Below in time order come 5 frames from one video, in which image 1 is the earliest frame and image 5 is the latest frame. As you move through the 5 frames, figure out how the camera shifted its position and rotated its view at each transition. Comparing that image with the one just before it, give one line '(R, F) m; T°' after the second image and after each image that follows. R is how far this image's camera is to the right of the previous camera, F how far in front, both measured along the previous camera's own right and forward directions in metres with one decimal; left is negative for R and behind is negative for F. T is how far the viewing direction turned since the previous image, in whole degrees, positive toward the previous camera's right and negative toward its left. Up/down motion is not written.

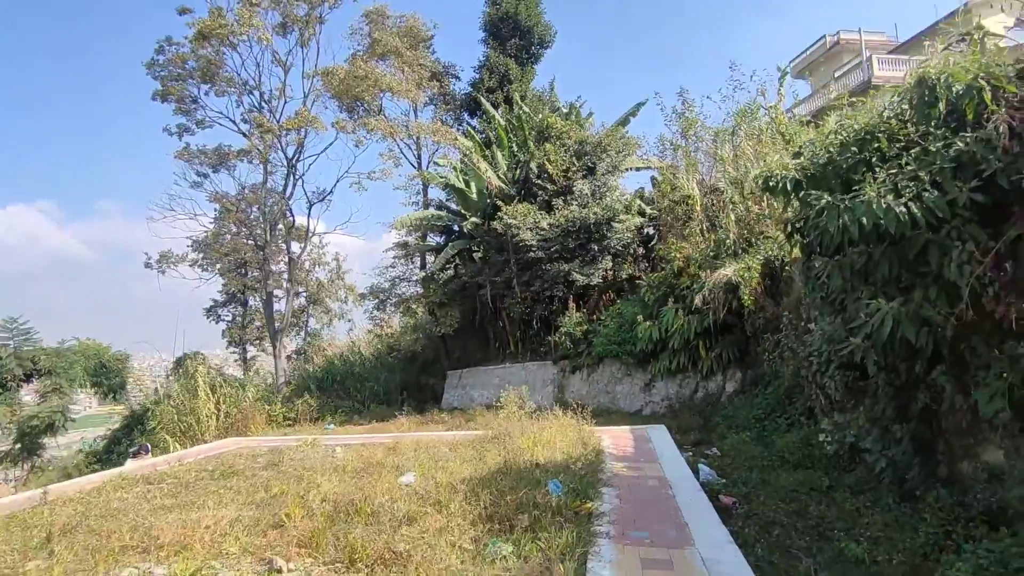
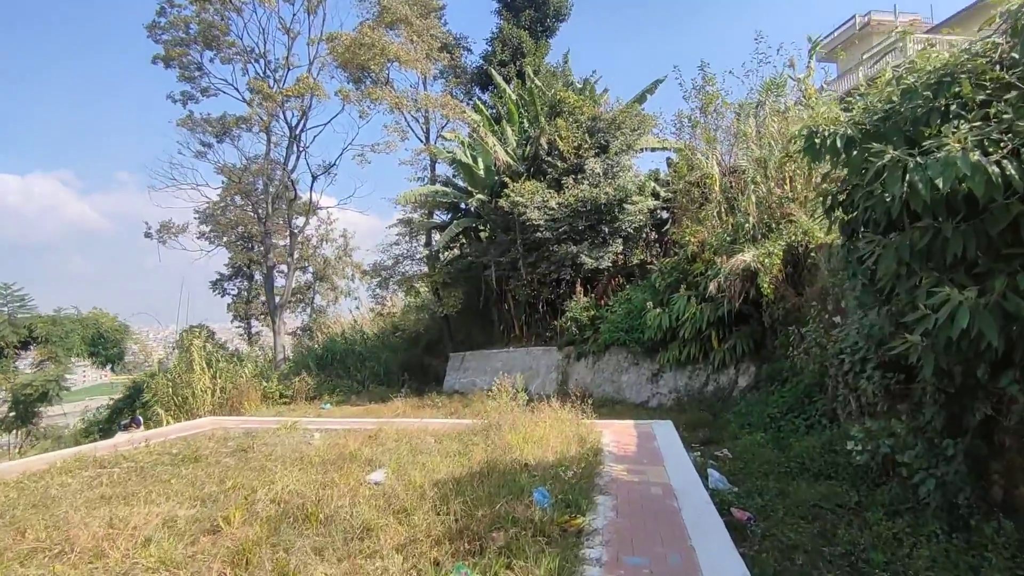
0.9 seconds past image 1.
(+0.1, +0.4) m; -1°
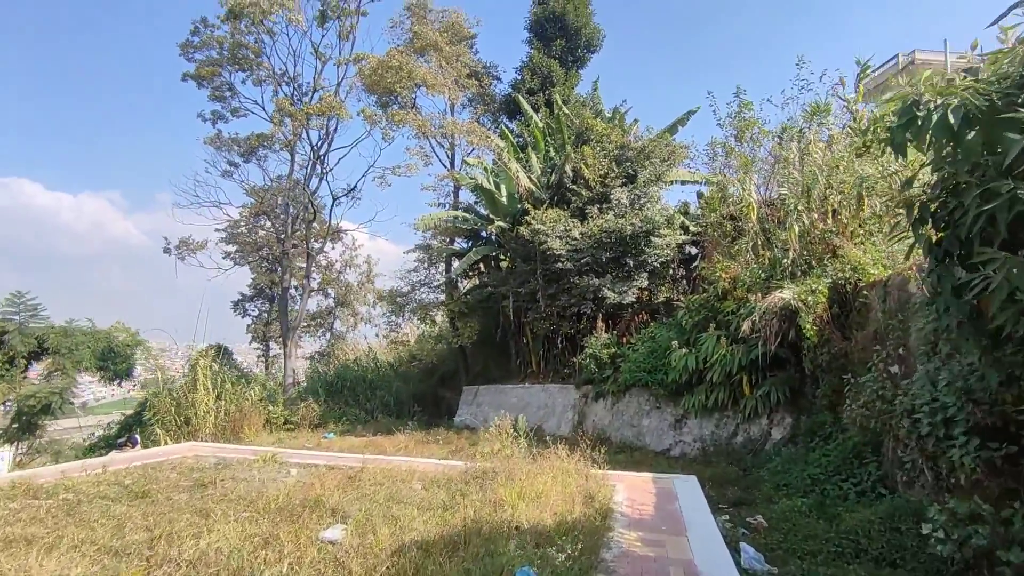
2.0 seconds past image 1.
(+0.1, +0.5) m; -2°
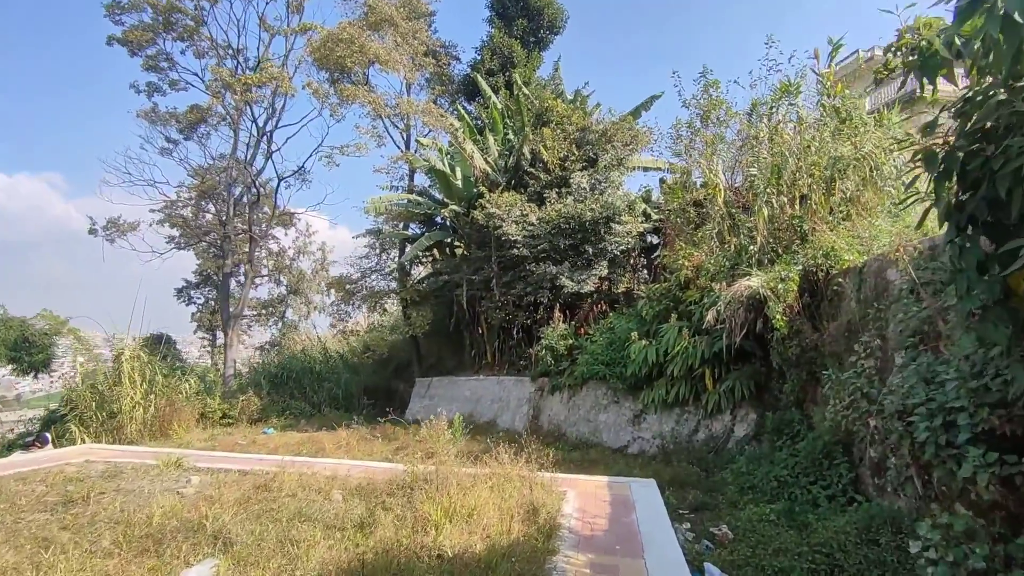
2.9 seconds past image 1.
(+0.1, +0.5) m; +4°
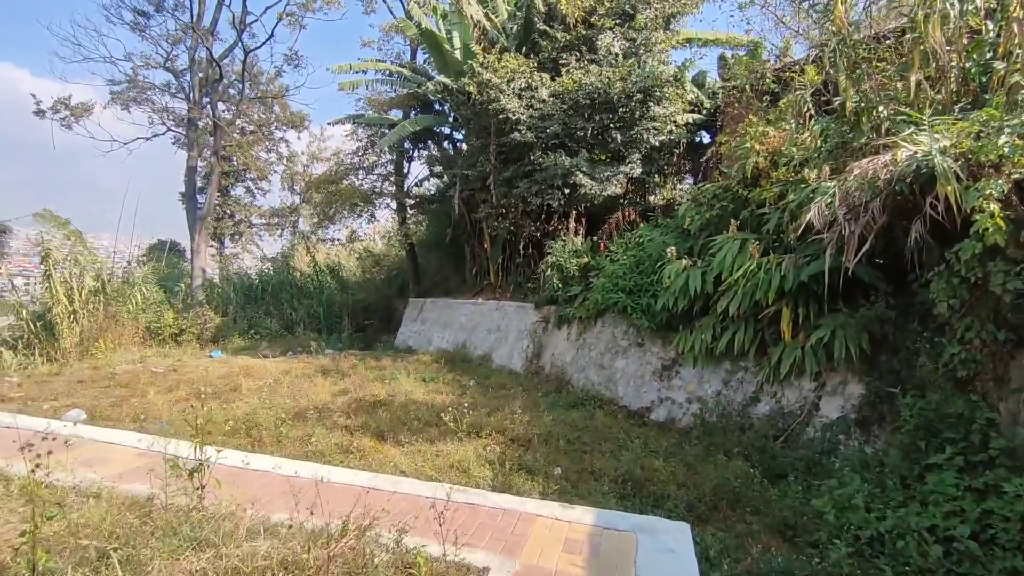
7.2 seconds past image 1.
(+0.5, +2.1) m; -4°
